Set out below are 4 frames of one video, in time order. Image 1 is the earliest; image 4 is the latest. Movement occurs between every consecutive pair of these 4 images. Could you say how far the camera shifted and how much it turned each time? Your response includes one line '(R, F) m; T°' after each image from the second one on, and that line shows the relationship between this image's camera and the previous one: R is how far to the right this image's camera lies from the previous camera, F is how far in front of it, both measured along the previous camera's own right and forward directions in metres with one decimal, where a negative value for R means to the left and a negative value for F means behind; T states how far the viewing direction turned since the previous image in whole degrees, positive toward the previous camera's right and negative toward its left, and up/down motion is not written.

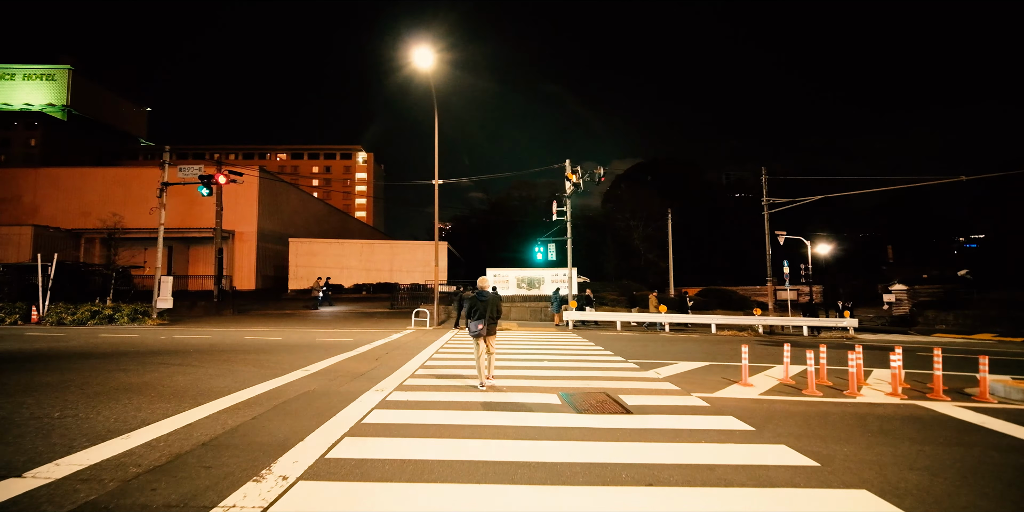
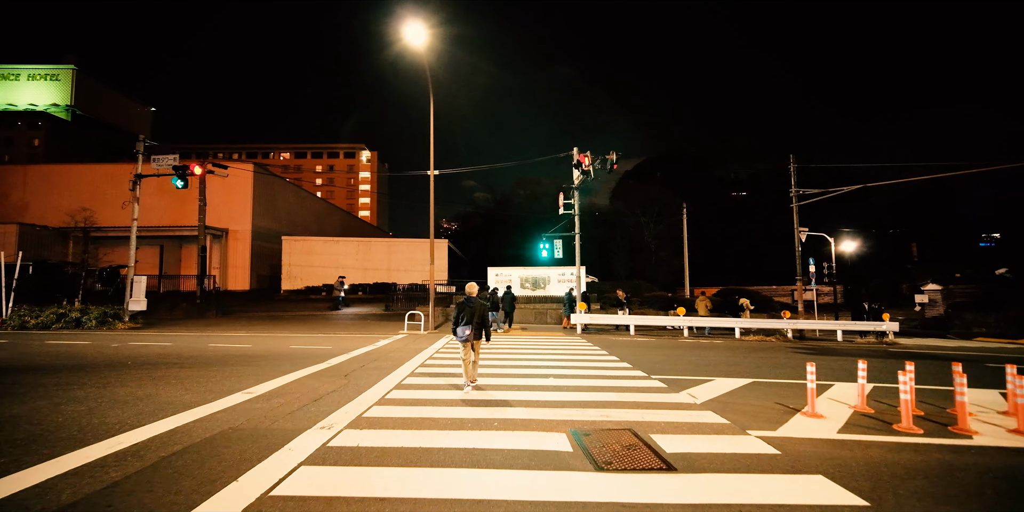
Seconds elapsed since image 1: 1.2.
(+0.1, +1.7) m; -1°
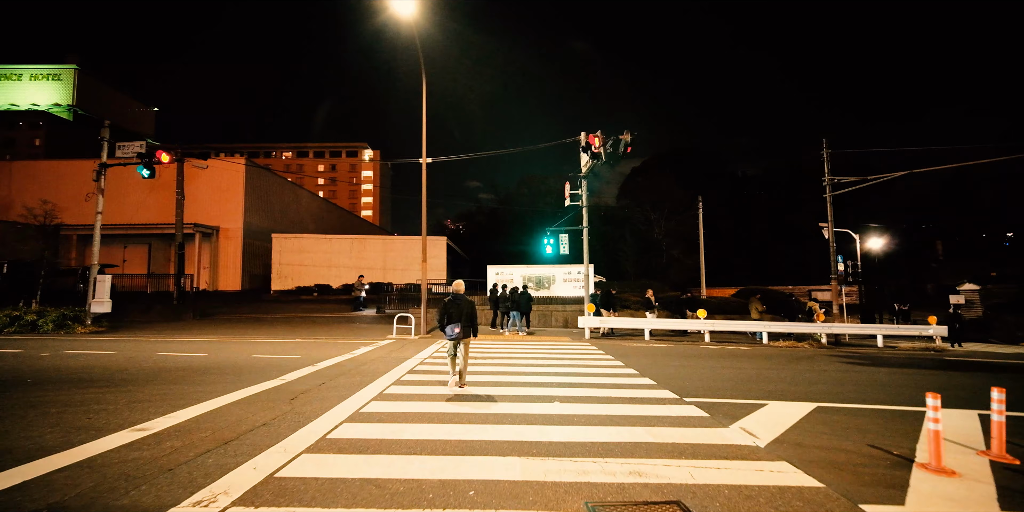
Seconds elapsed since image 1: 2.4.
(+0.2, +1.8) m; -1°
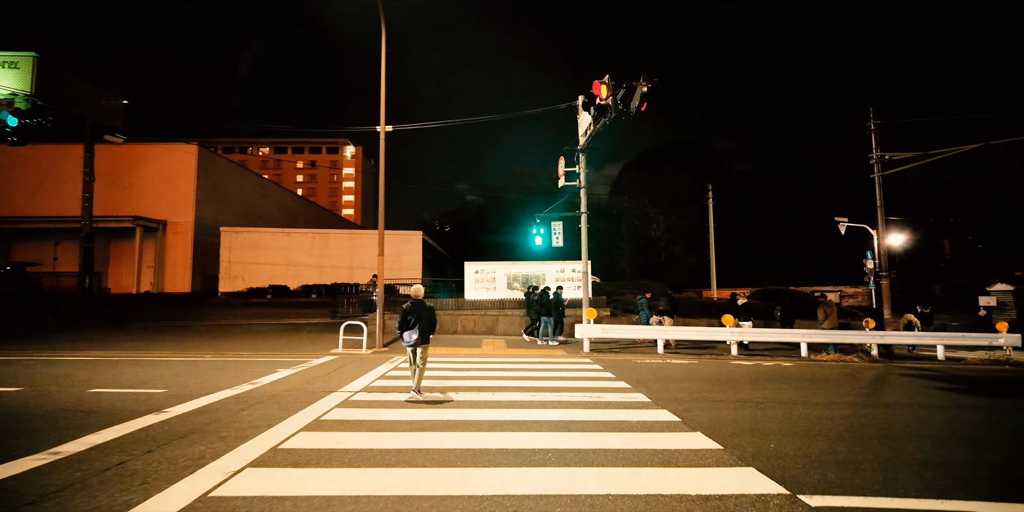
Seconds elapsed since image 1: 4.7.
(+0.2, +3.2) m; +2°
